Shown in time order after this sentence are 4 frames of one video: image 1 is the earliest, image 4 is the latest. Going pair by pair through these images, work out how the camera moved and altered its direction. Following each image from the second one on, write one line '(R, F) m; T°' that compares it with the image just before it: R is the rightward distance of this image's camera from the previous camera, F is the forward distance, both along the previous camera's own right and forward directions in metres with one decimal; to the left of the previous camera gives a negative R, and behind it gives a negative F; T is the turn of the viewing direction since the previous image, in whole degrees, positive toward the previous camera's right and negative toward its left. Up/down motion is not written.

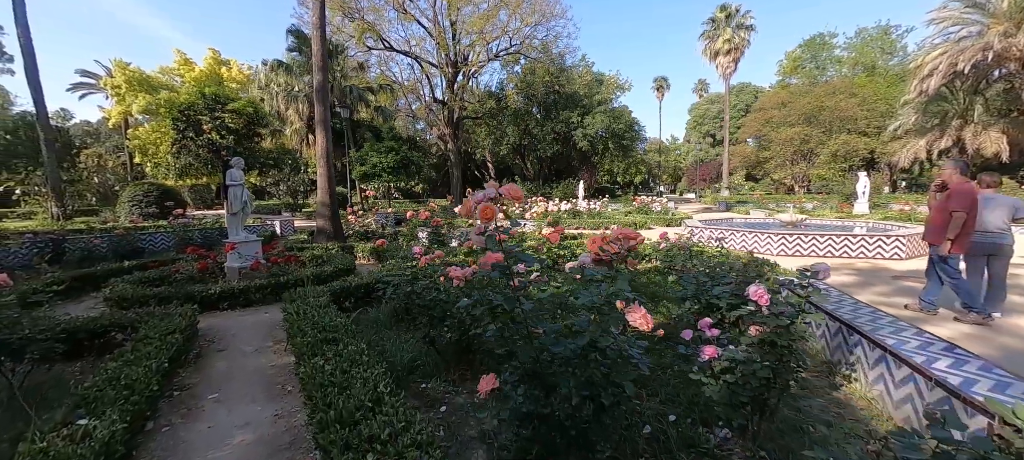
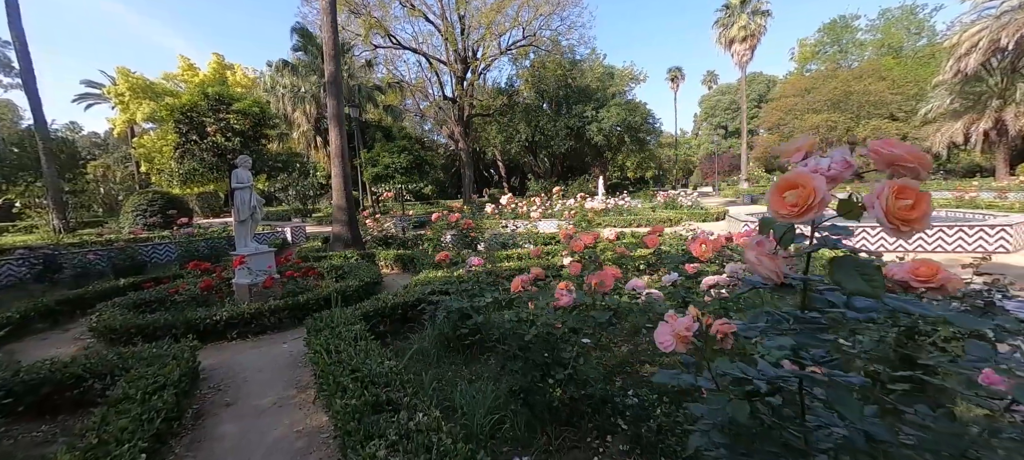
(-0.6, +0.9) m; -1°
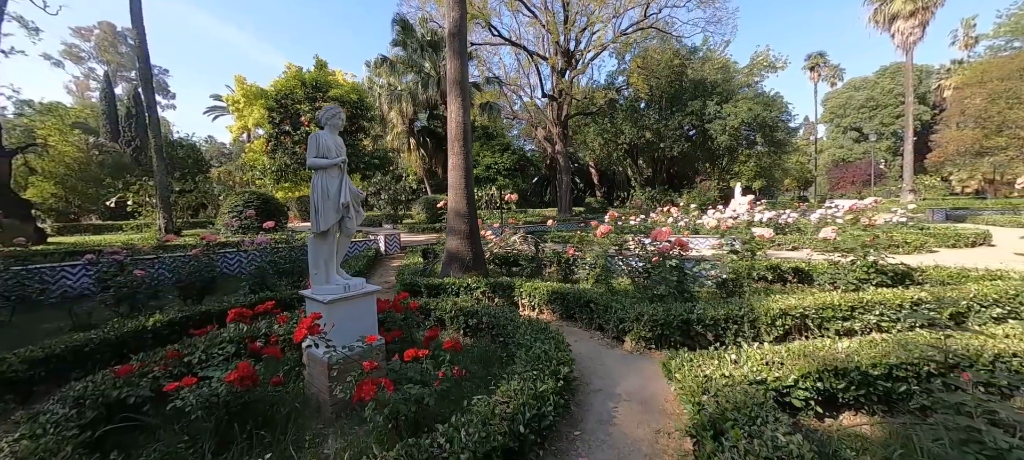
(-1.8, +2.8) m; -10°
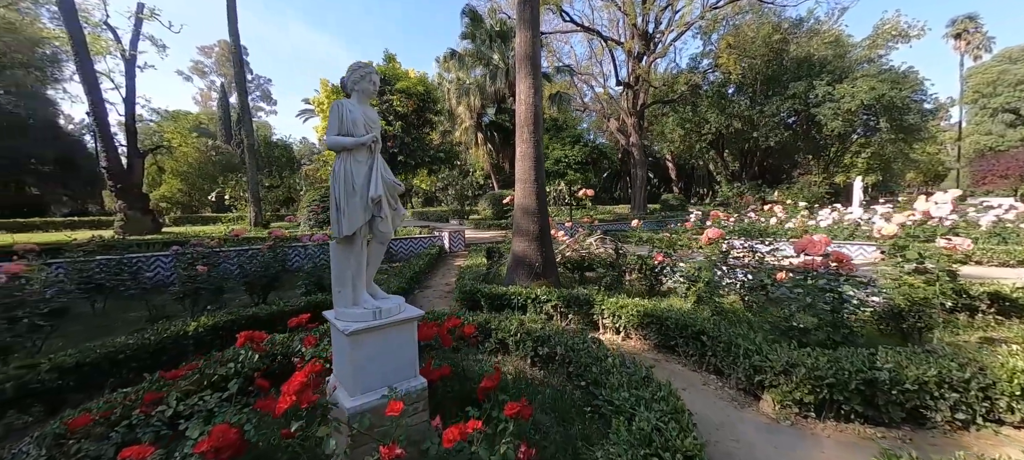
(-0.1, +0.9) m; -10°
